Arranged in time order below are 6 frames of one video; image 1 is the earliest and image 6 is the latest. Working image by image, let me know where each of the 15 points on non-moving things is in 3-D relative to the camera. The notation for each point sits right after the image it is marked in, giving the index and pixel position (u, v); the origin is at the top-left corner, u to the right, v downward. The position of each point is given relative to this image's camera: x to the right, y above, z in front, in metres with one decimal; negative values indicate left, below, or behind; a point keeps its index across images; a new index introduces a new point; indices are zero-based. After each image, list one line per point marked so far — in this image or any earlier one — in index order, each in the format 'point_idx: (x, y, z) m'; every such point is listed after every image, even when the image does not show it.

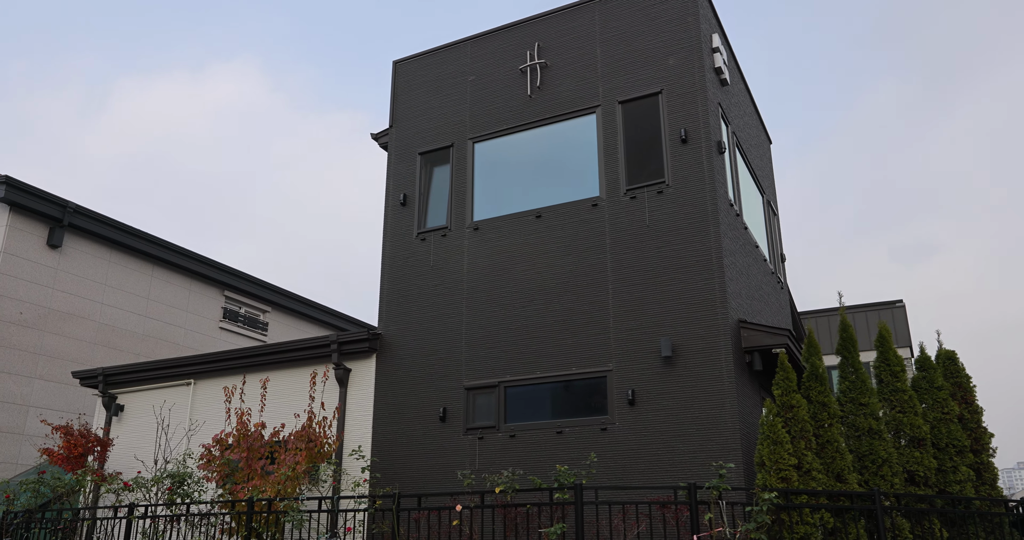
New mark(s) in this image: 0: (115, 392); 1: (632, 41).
0: (-6.7, -2.0, +13.4) m
1: (+1.7, +3.1, +11.0) m
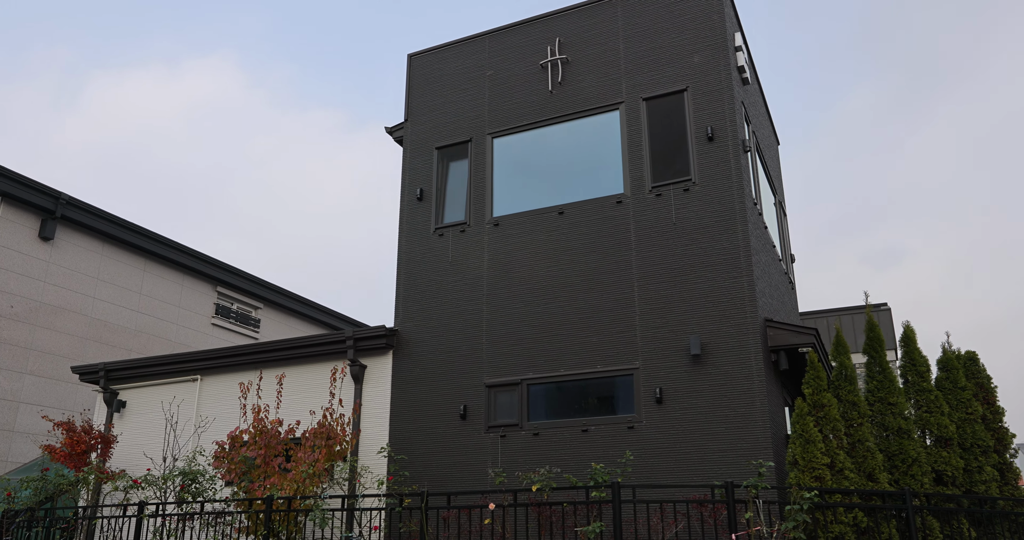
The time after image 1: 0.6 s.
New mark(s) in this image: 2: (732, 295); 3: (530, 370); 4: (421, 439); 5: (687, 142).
0: (-6.5, -1.9, +13.1) m
1: (+2.0, +3.2, +11.0) m
2: (+2.6, -0.3, +9.5) m
3: (+0.2, -1.3, +10.3) m
4: (-1.2, -2.2, +10.6) m
5: (+2.3, +1.7, +10.4) m
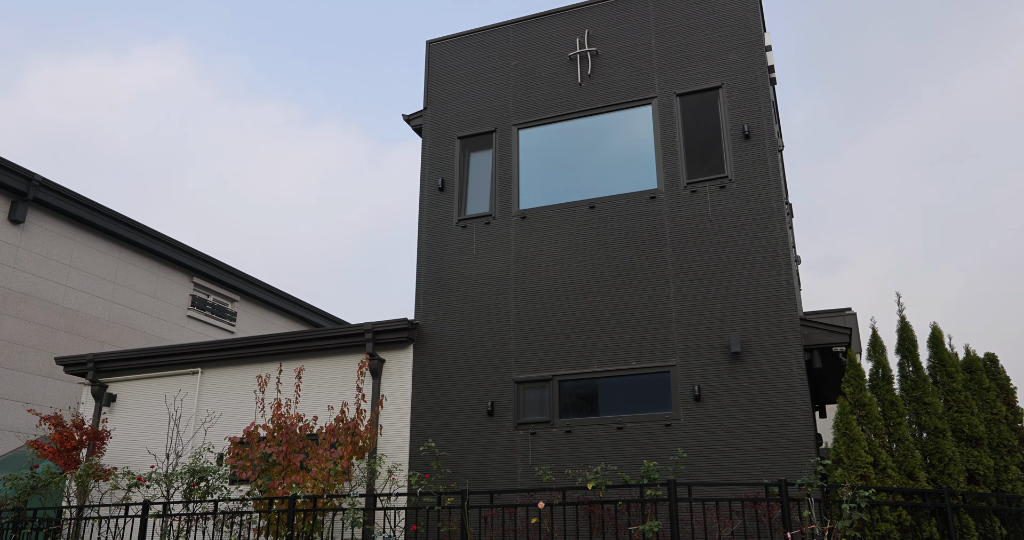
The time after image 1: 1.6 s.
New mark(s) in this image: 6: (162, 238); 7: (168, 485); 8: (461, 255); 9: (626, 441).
0: (-6.3, -1.7, +12.4) m
1: (+2.4, +3.2, +10.9) m
2: (+3.0, -0.3, +9.4) m
3: (+0.6, -1.2, +10.1) m
4: (-0.9, -2.1, +10.3) m
5: (+2.7, +1.7, +10.3) m
6: (-8.7, +0.8, +19.9) m
7: (-4.4, -2.7, +10.2) m
8: (-0.7, +0.2, +11.1) m
9: (+1.3, -2.0, +9.4) m
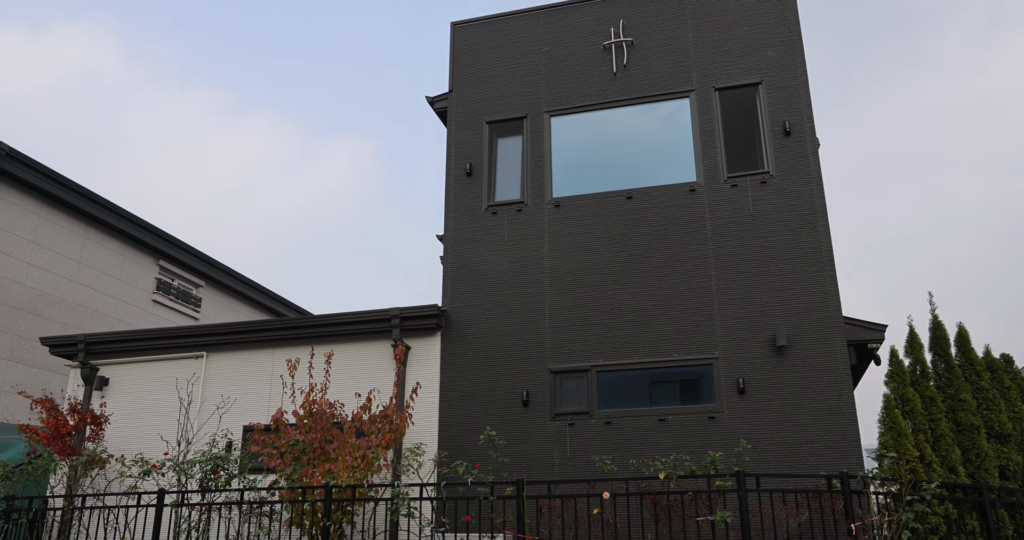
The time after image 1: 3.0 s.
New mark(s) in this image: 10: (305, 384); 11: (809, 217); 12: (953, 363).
0: (-6.0, -1.4, +11.6) m
1: (+2.9, +3.3, +10.9) m
2: (+3.6, -0.2, +9.5) m
3: (+1.1, -1.1, +10.0) m
4: (-0.4, -1.9, +10.1) m
5: (+3.2, +1.7, +10.4) m
6: (-9.0, +1.2, +18.9) m
7: (-3.9, -2.4, +9.6) m
8: (-0.3, +0.4, +10.9) m
9: (+1.8, -1.9, +9.4) m
10: (-2.7, -1.5, +10.6) m
11: (+3.6, +0.6, +9.8) m
12: (+5.3, -1.1, +9.7) m
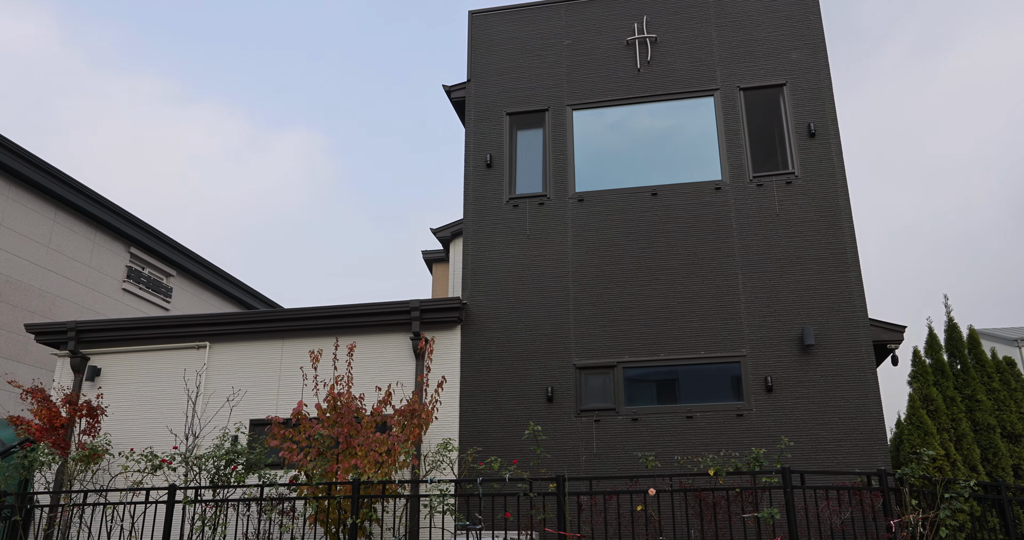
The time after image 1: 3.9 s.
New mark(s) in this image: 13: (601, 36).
0: (-5.8, -1.1, +11.1) m
1: (+3.3, +3.3, +11.0) m
2: (+3.9, -0.2, +9.7) m
3: (+1.4, -1.0, +9.9) m
4: (-0.1, -1.8, +9.9) m
5: (+3.6, +1.7, +10.5) m
6: (-9.2, +1.5, +18.1) m
7: (-3.6, -2.2, +9.2) m
8: (0.0, +0.5, +10.7) m
9: (+2.2, -1.9, +9.4) m
10: (-2.4, -1.3, +10.2) m
11: (+4.0, +0.6, +9.9) m
12: (+5.6, -1.2, +10.0) m
13: (+1.3, +3.3, +11.4) m
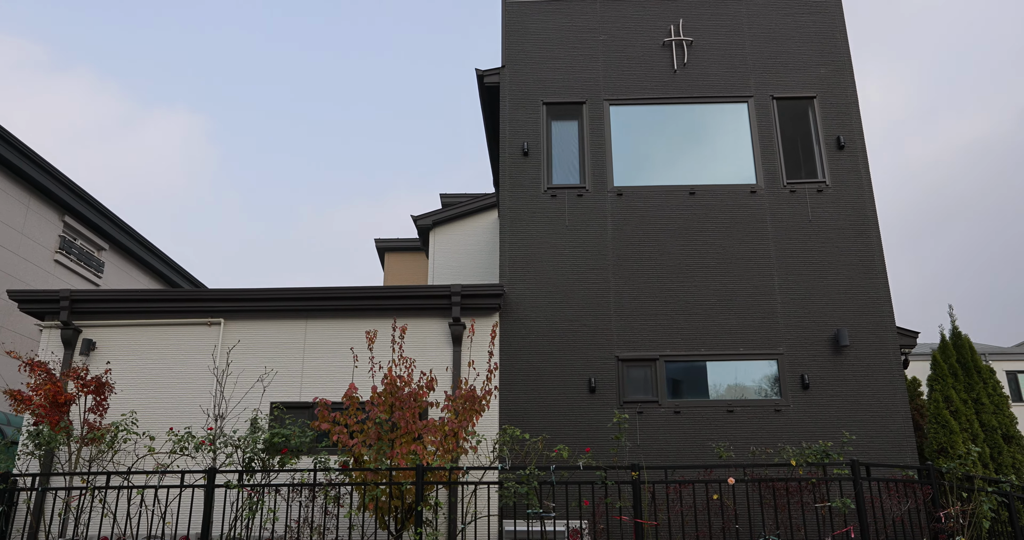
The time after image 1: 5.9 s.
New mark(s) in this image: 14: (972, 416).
0: (-5.3, -0.7, +10.1) m
1: (+3.8, +3.2, +11.5) m
2: (+4.5, -0.3, +10.2) m
3: (+1.9, -1.0, +10.1) m
4: (+0.4, -1.7, +9.8) m
5: (+4.1, +1.7, +10.9) m
6: (-9.7, +2.2, +16.6) m
7: (-3.0, -1.9, +8.6) m
8: (+0.5, +0.6, +10.6) m
9: (+2.7, -1.8, +9.6) m
10: (-1.9, -1.1, +9.8) m
11: (+4.6, +0.6, +10.5) m
12: (+6.1, -1.3, +10.8) m
13: (+1.8, +3.4, +11.6) m
14: (+5.8, -1.8, +10.0) m
